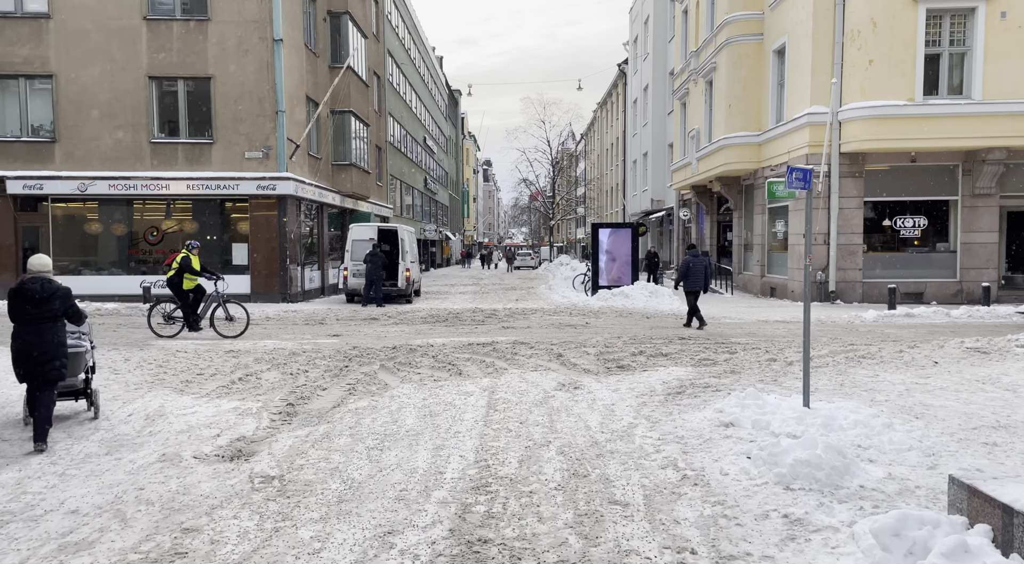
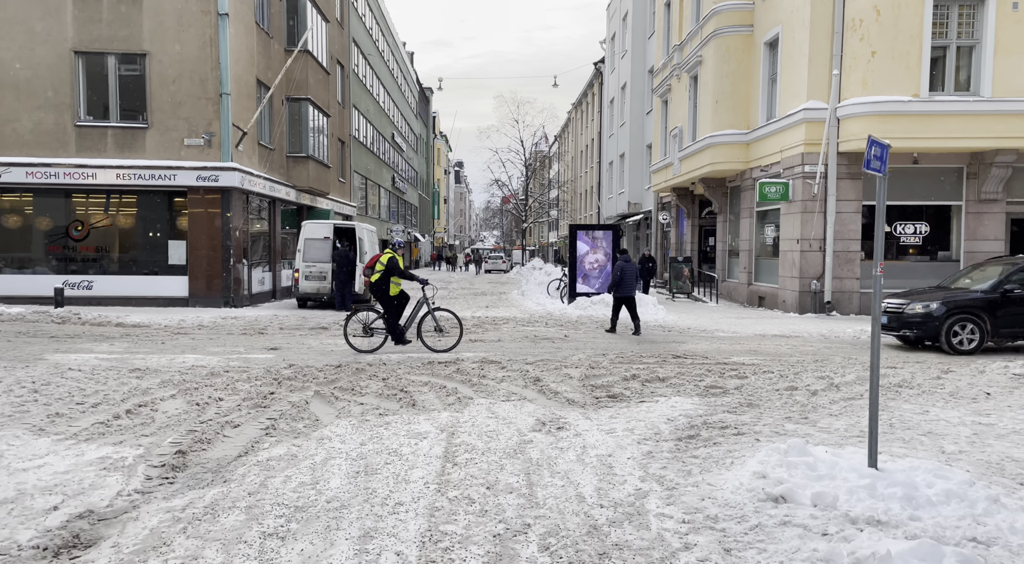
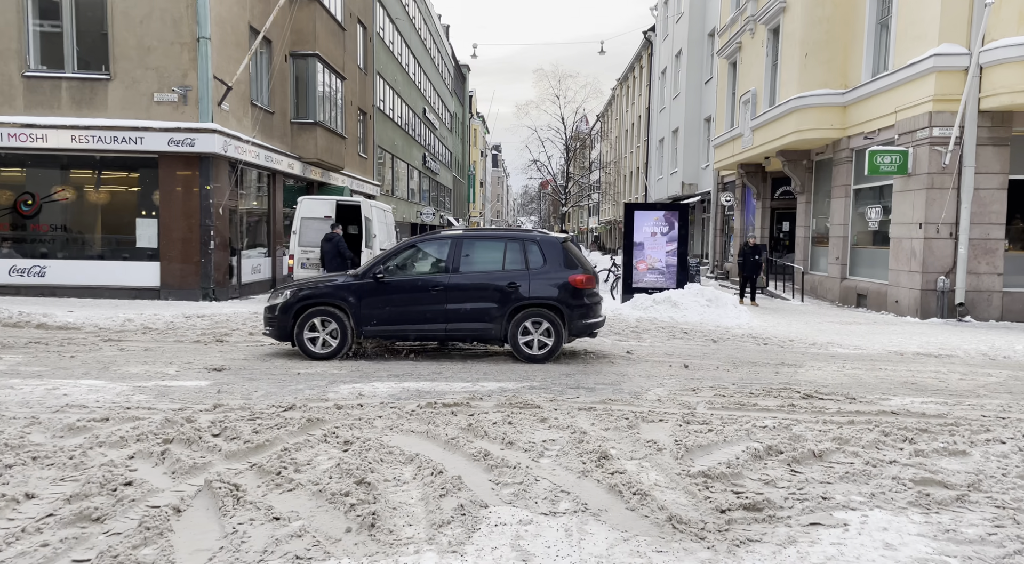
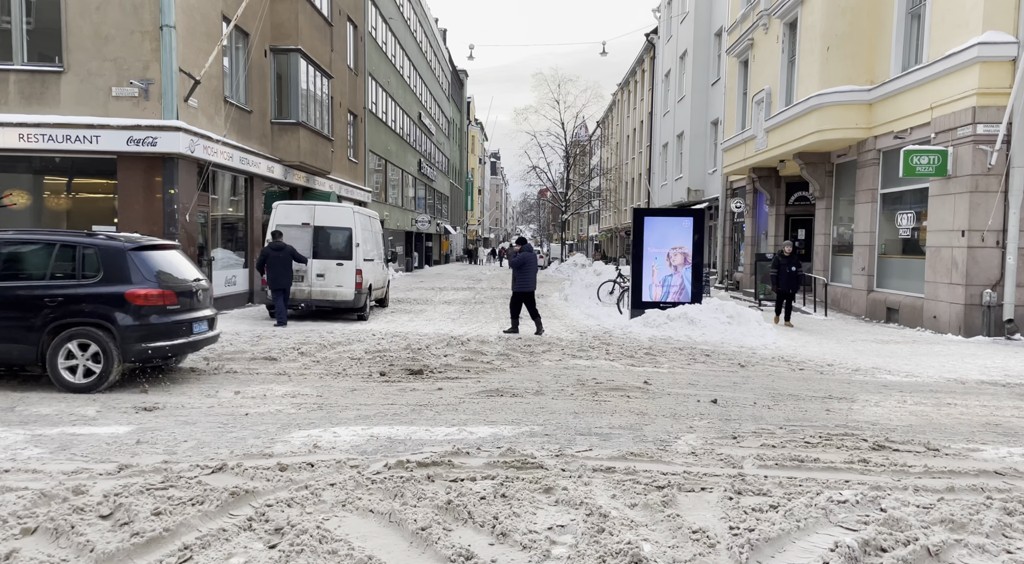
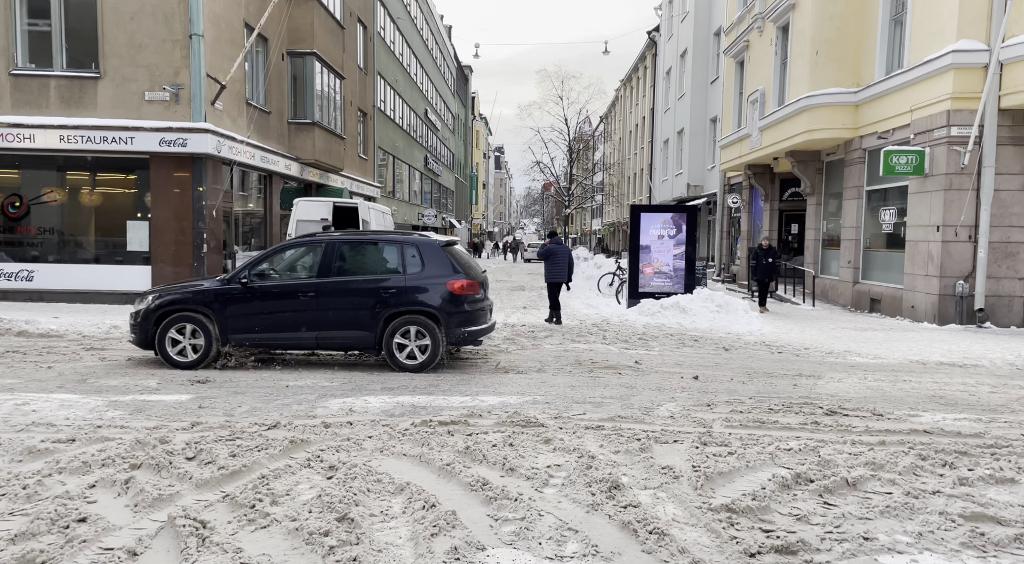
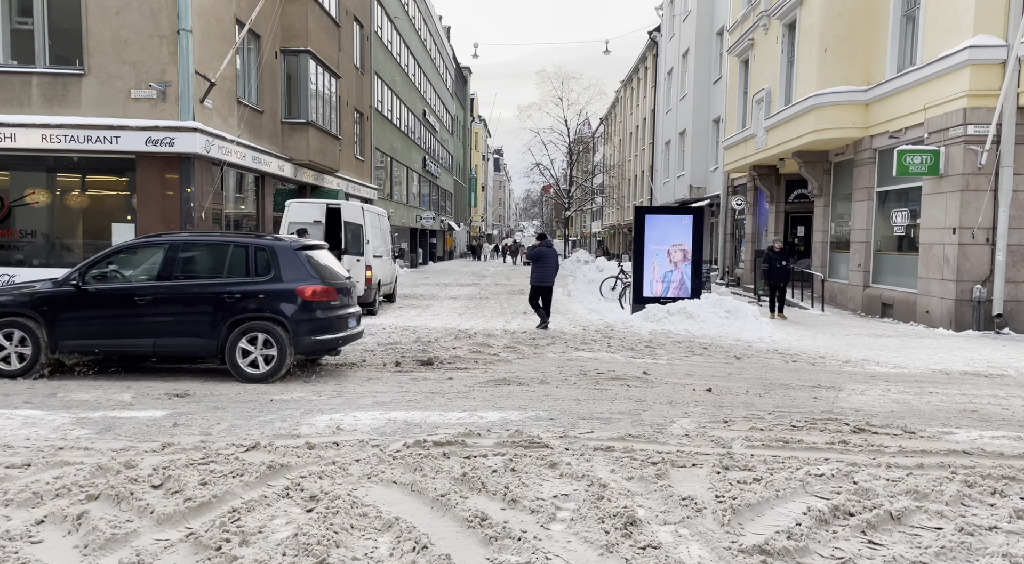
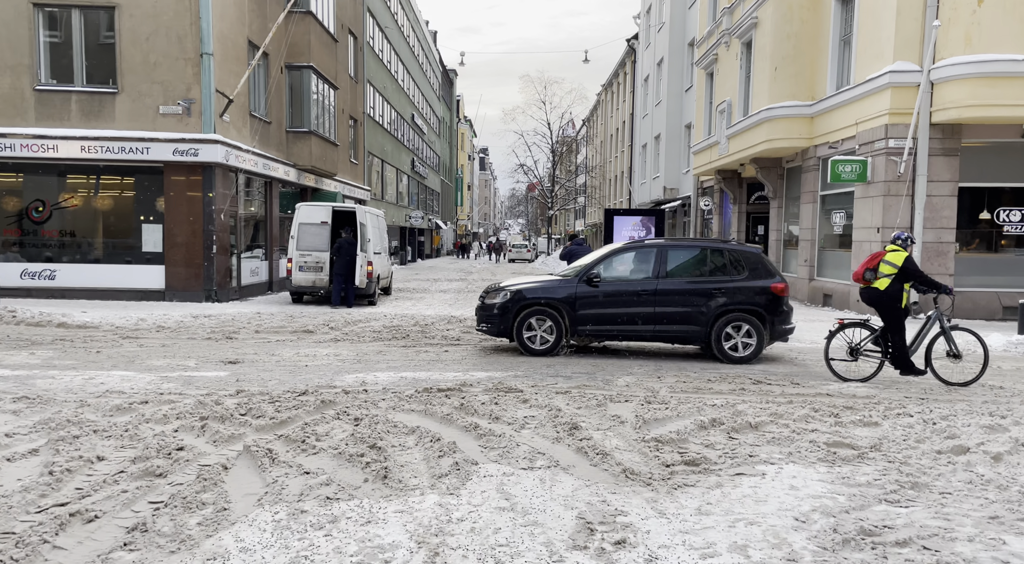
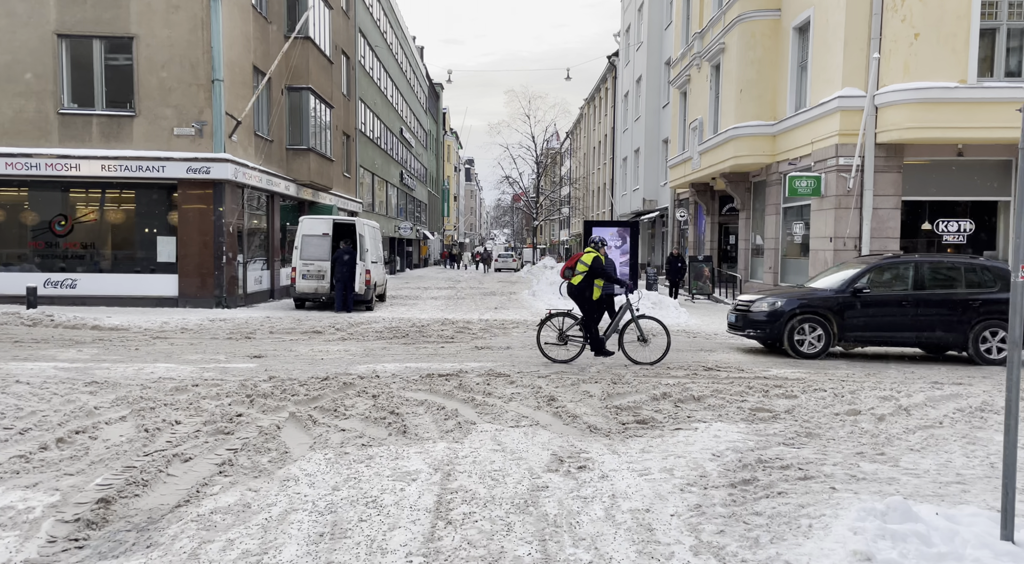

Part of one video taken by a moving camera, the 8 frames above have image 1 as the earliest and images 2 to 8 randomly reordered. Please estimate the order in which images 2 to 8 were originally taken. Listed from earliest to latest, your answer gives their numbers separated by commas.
2, 8, 7, 3, 5, 6, 4
